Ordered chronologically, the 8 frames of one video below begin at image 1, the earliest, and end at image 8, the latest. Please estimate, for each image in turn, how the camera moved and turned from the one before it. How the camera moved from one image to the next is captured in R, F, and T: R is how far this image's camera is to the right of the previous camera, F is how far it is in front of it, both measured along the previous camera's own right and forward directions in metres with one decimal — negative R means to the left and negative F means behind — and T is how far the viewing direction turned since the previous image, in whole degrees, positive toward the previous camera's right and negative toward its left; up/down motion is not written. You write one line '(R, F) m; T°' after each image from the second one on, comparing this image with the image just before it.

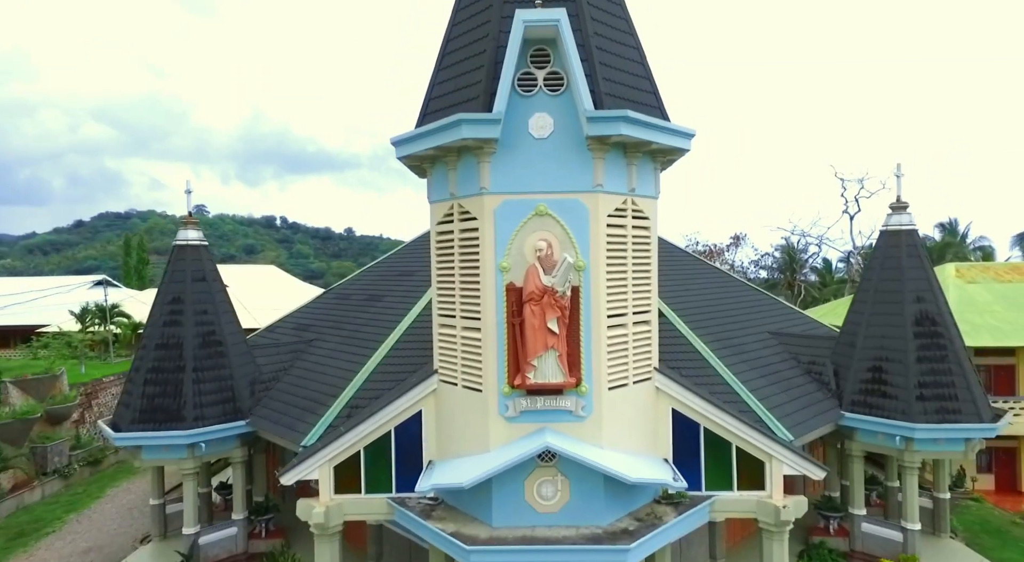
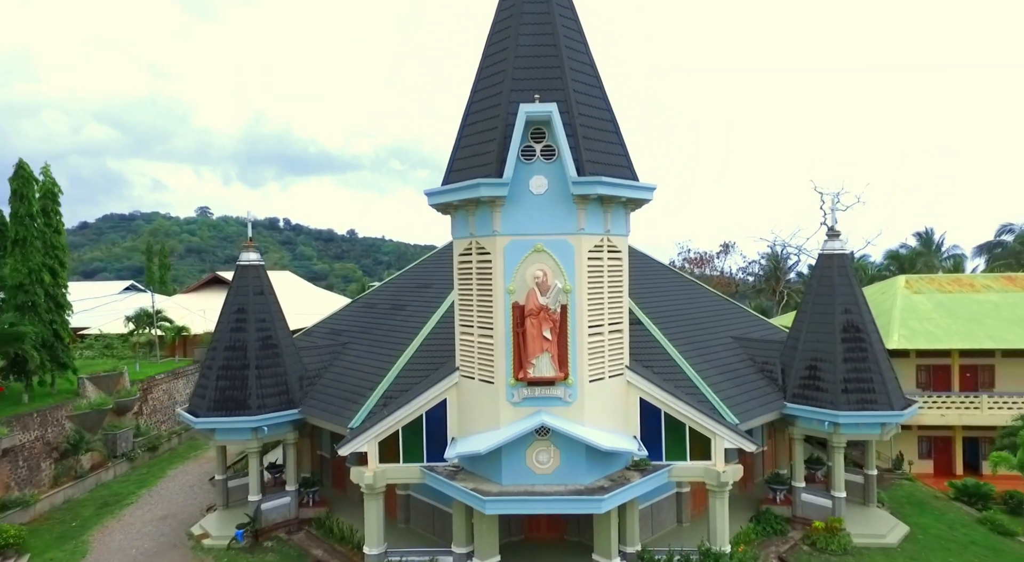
(-0.1, -2.9) m; 0°
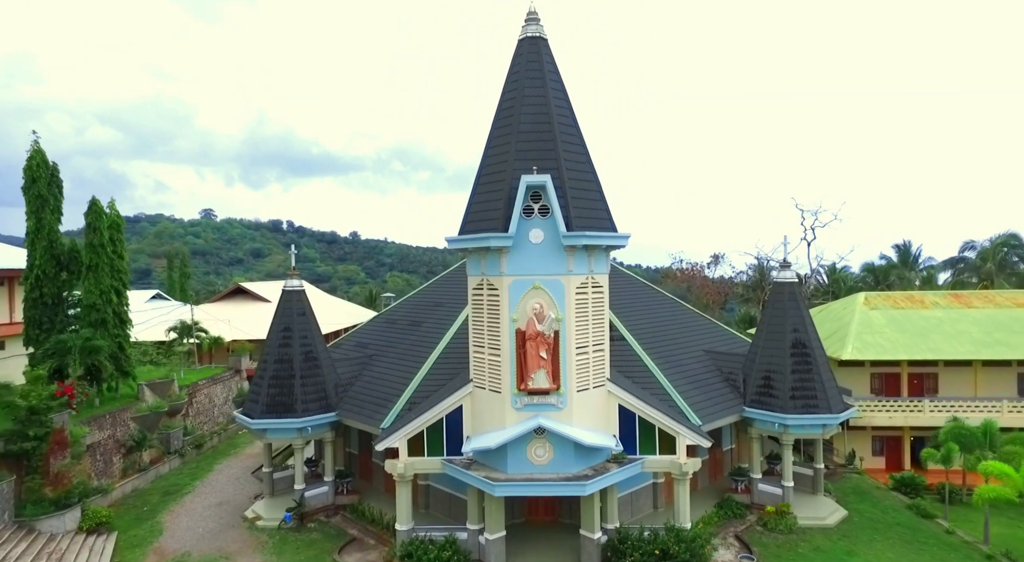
(0.0, -3.0) m; 0°
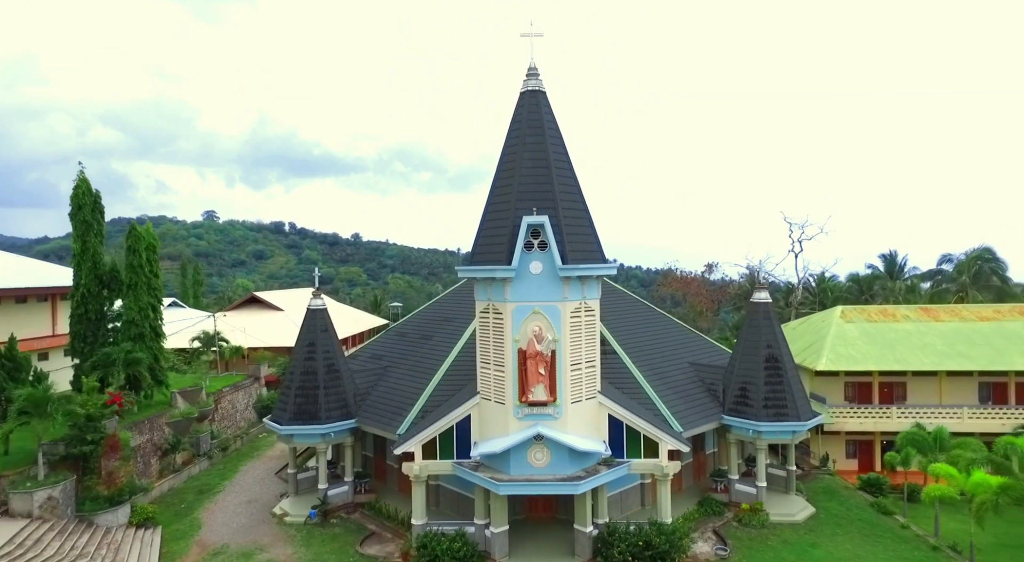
(0.0, -2.1) m; 0°
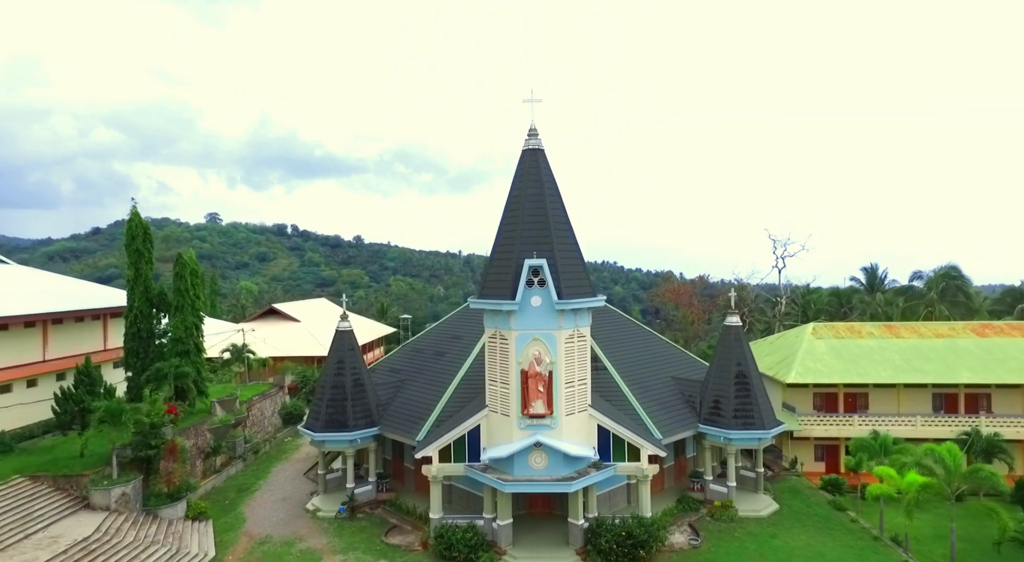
(-0.1, -3.1) m; 0°
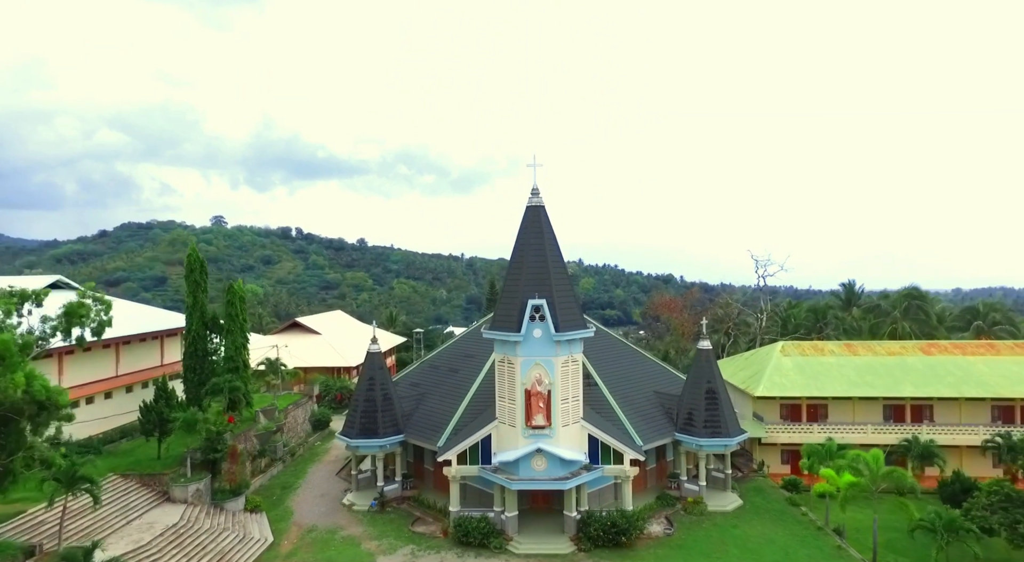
(-0.2, -4.4) m; 0°
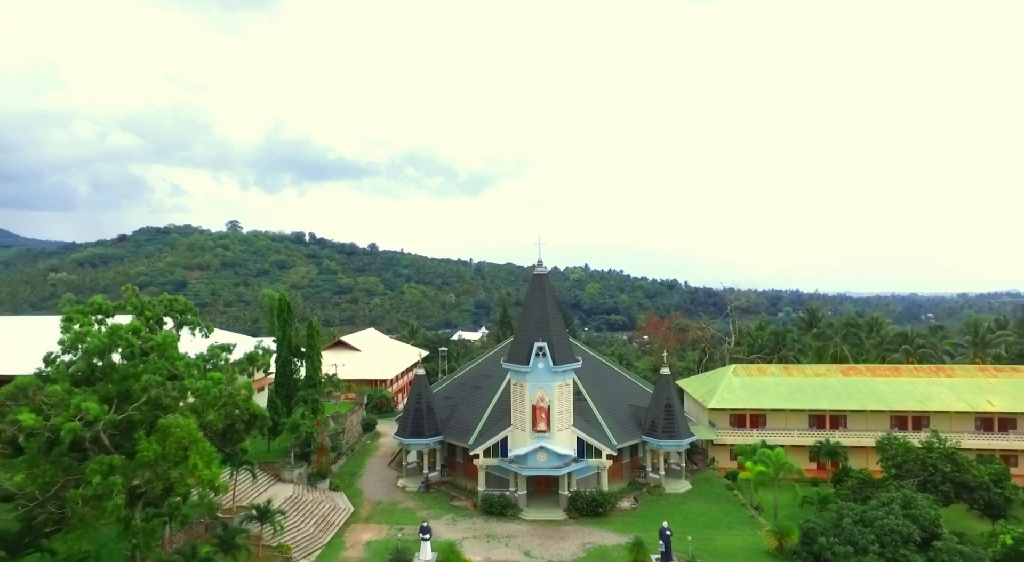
(-0.2, -10.2) m; -1°
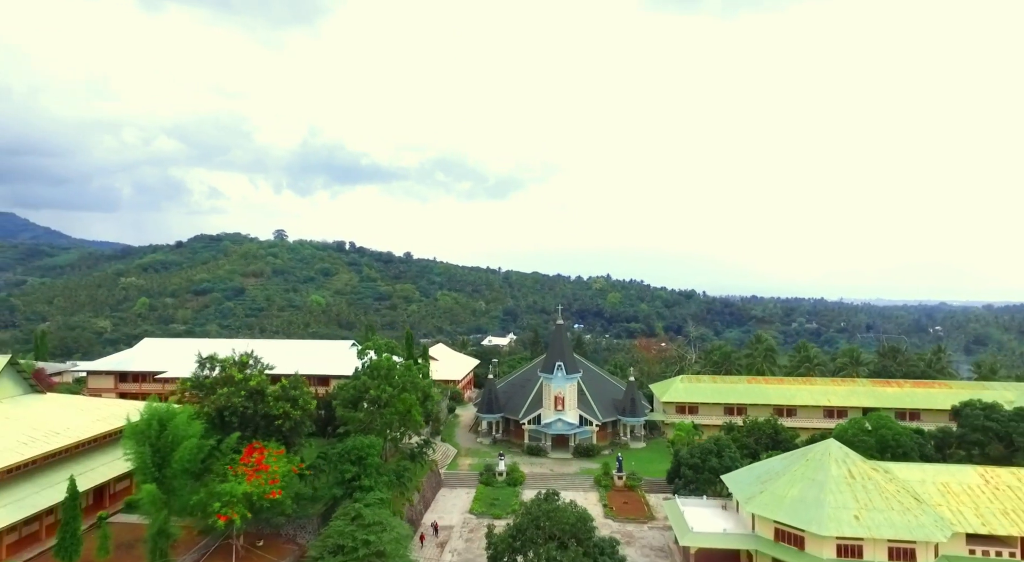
(-0.8, -28.7) m; -2°
